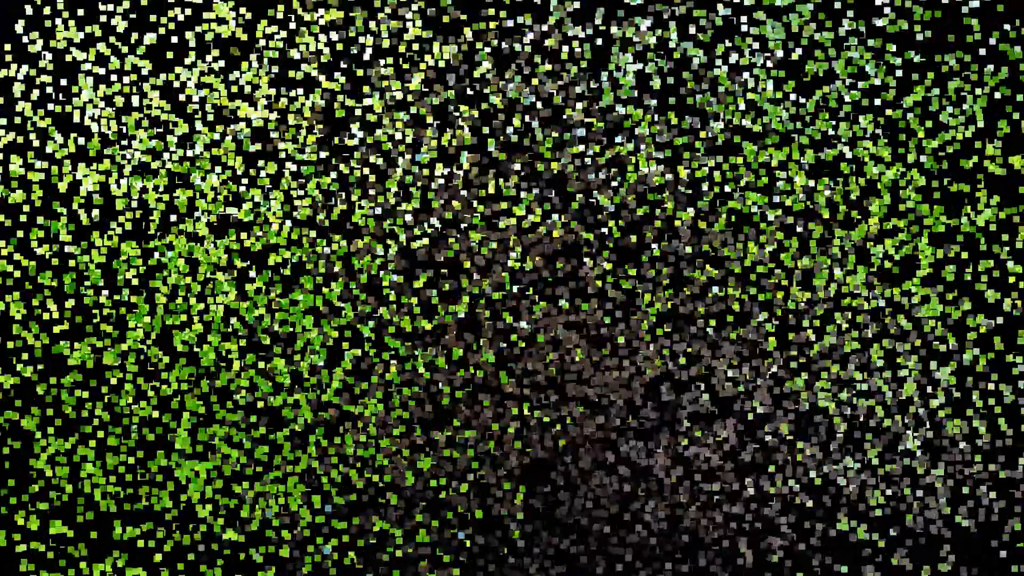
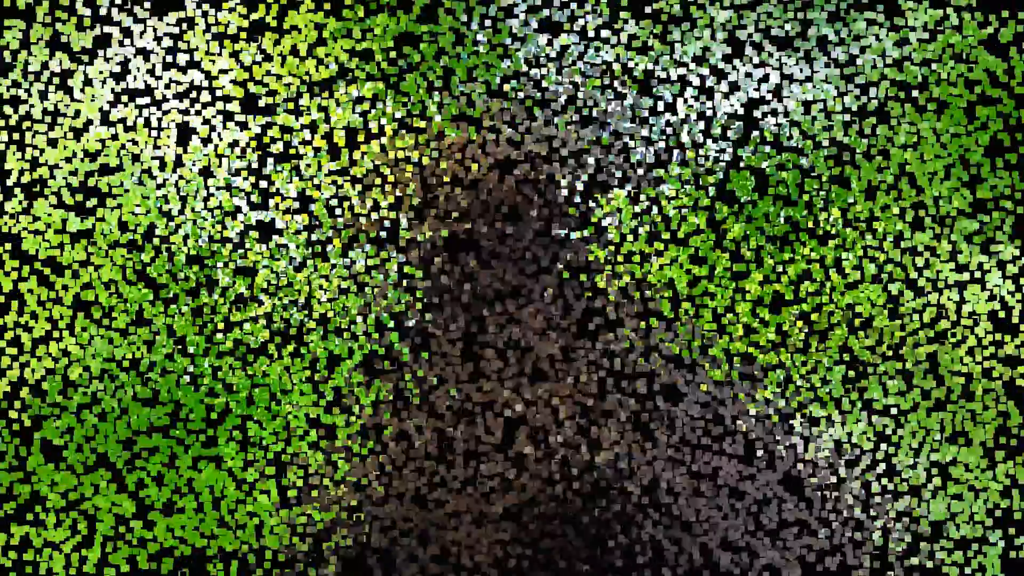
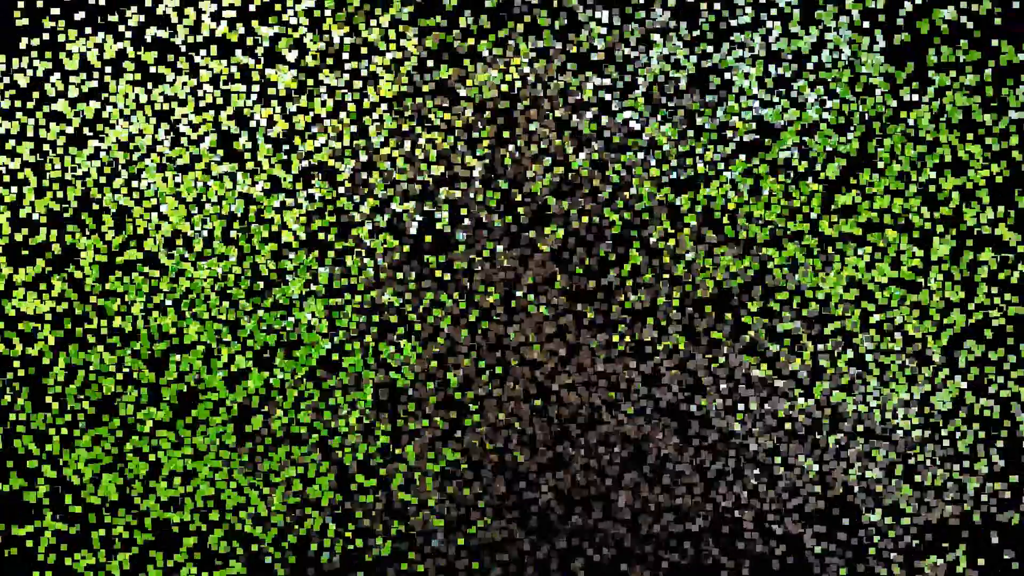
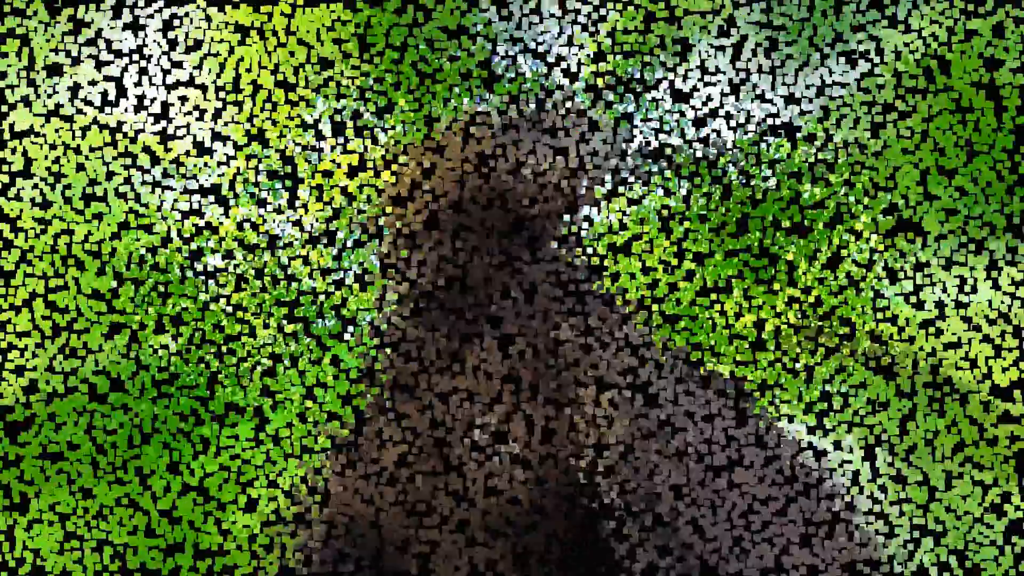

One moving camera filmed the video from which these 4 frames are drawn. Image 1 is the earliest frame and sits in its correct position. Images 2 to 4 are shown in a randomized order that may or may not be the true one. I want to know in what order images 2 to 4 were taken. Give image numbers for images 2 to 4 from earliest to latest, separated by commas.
3, 2, 4
